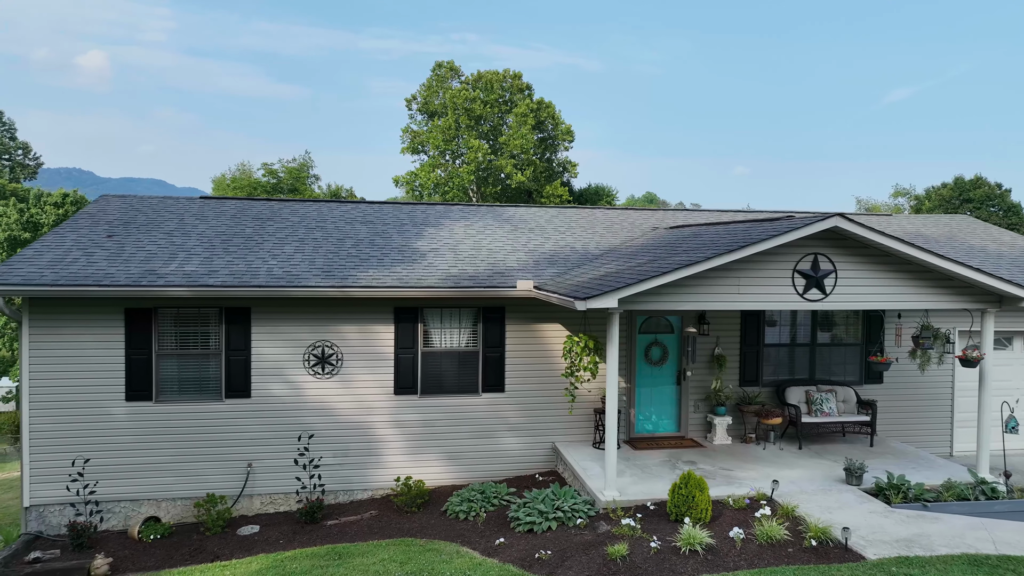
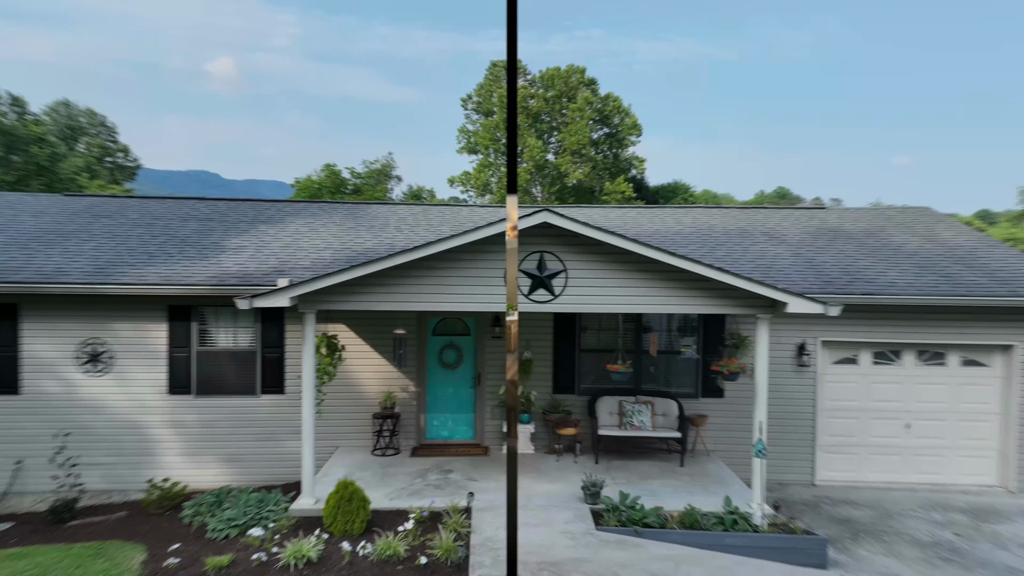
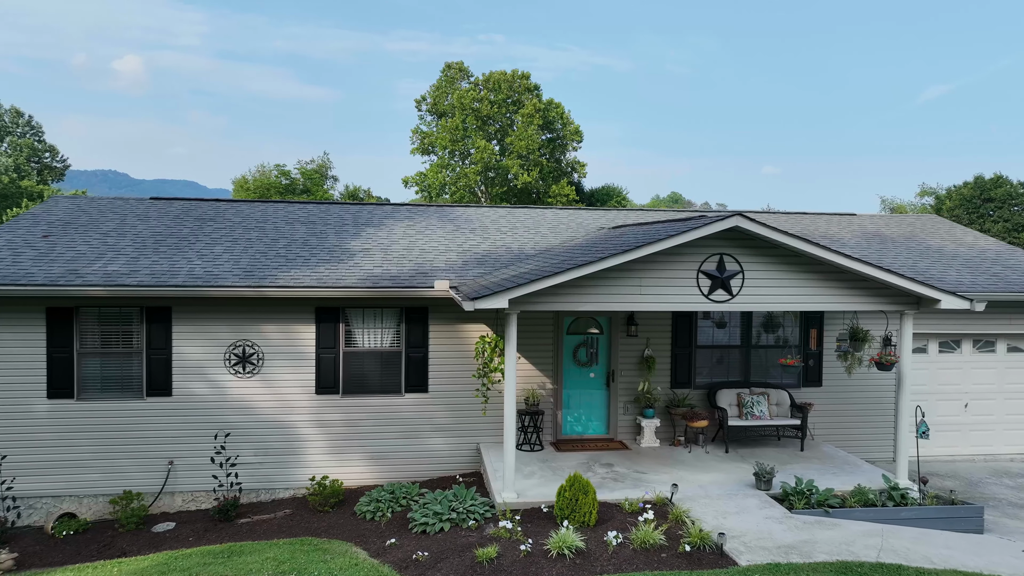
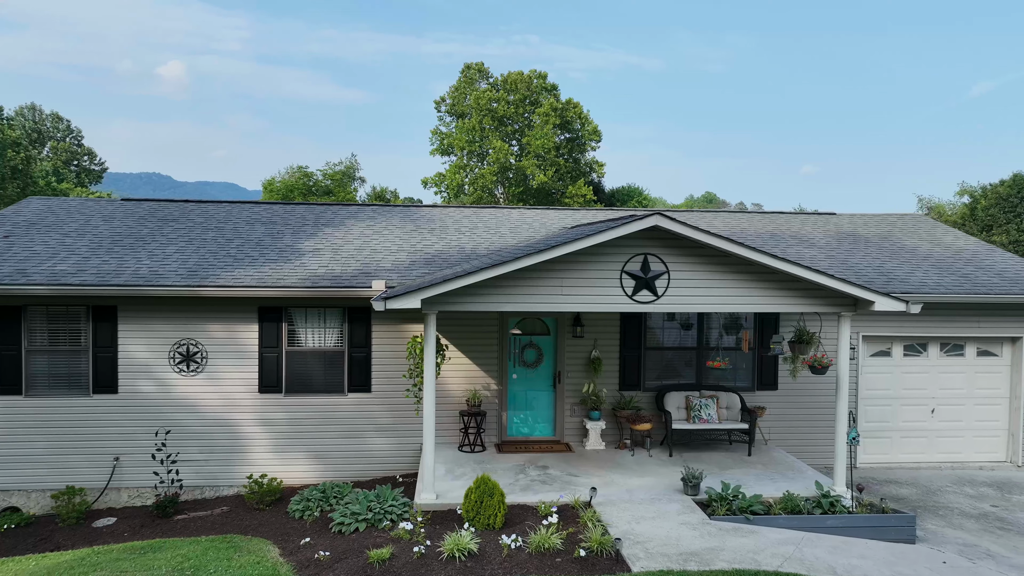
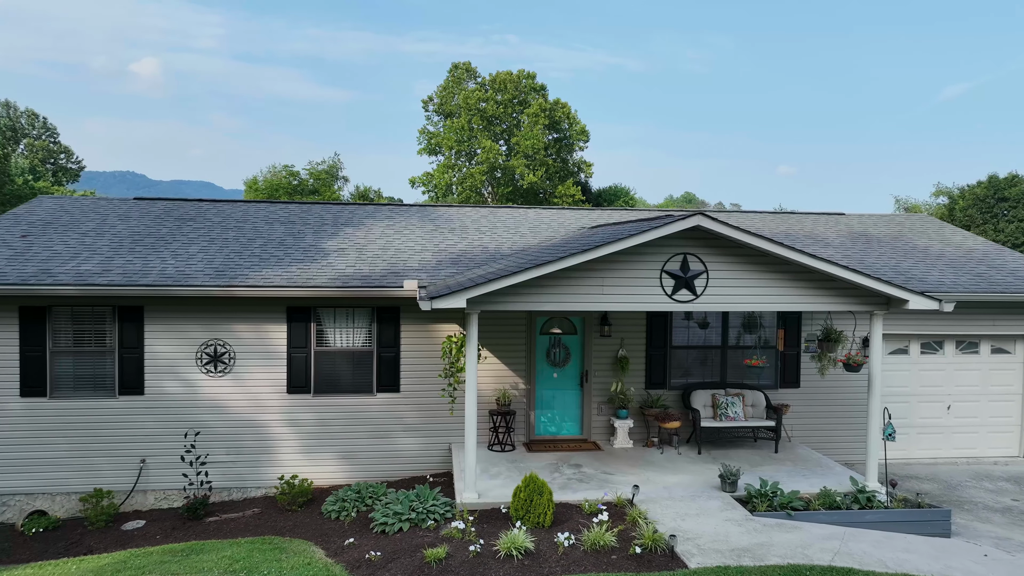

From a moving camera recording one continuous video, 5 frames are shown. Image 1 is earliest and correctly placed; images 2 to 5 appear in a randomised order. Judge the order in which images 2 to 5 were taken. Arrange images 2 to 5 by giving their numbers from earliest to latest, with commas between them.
3, 5, 4, 2
